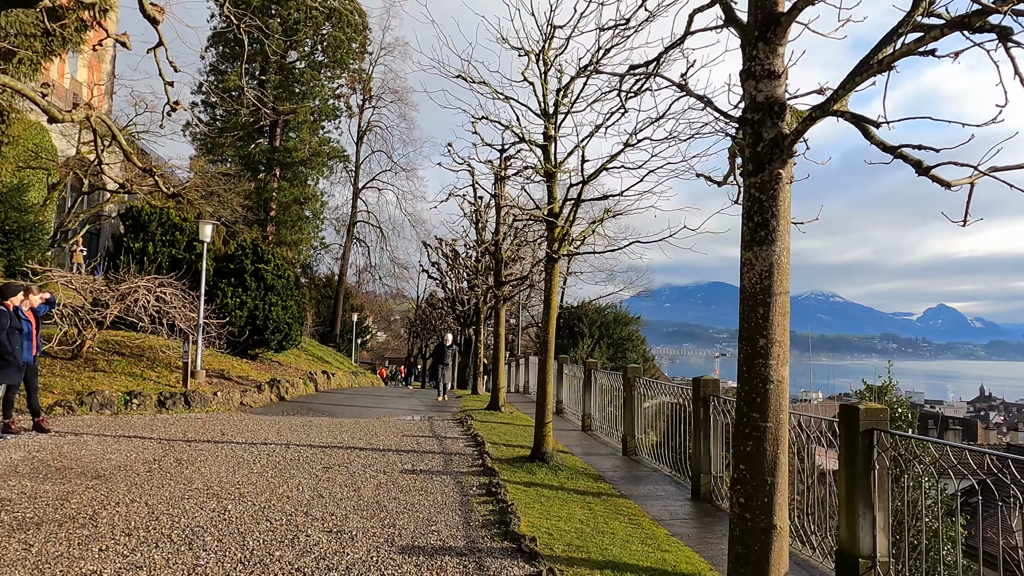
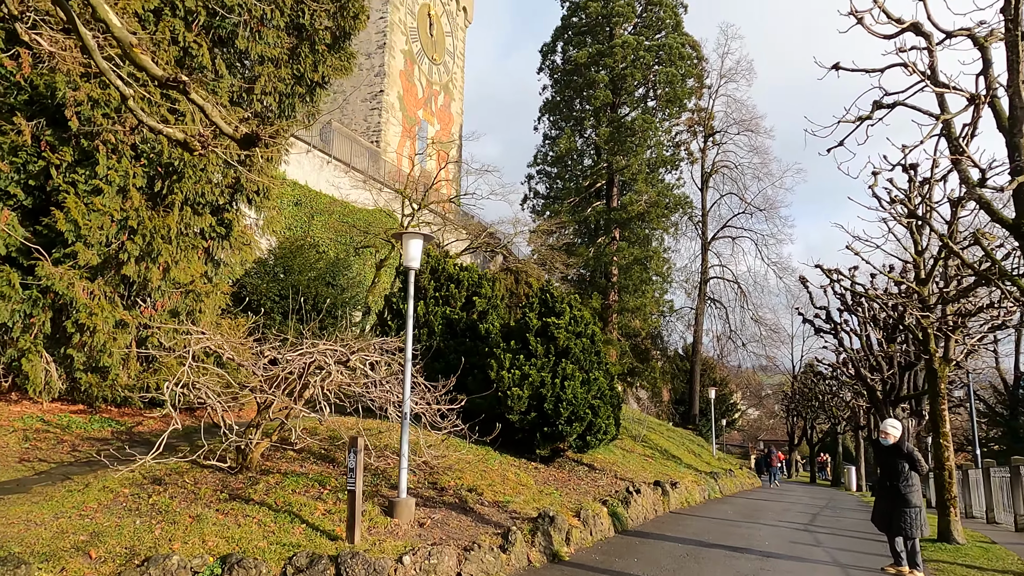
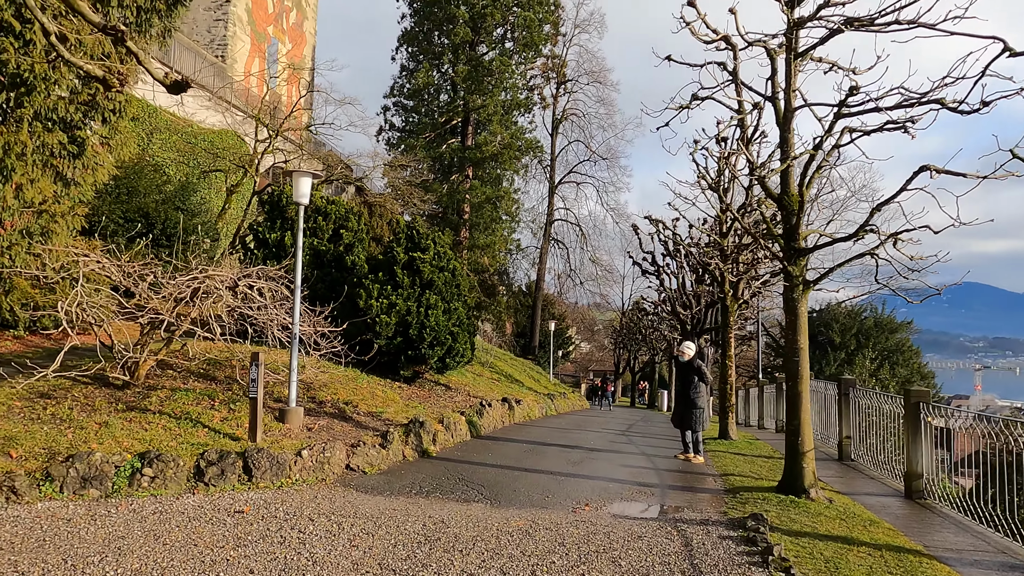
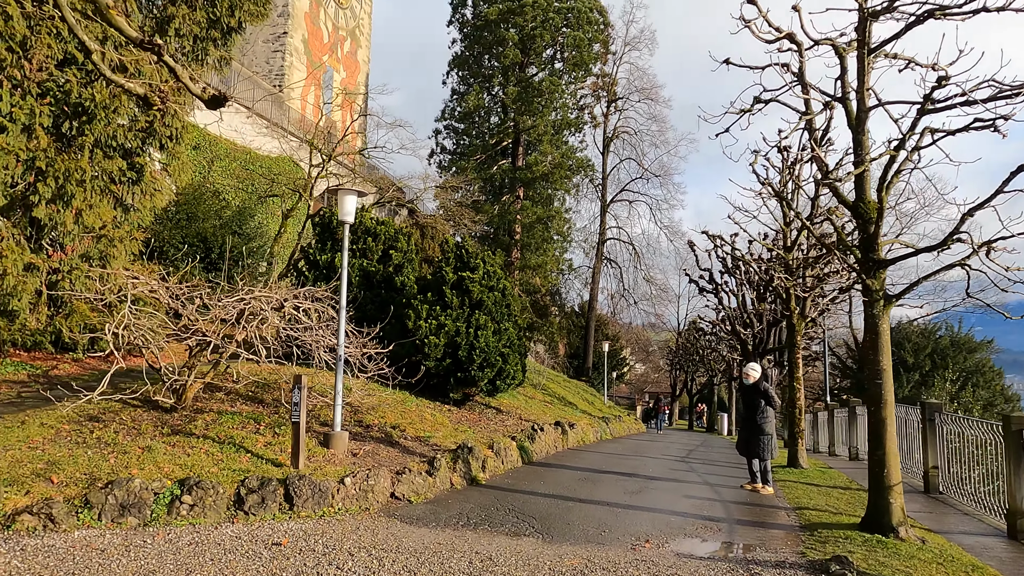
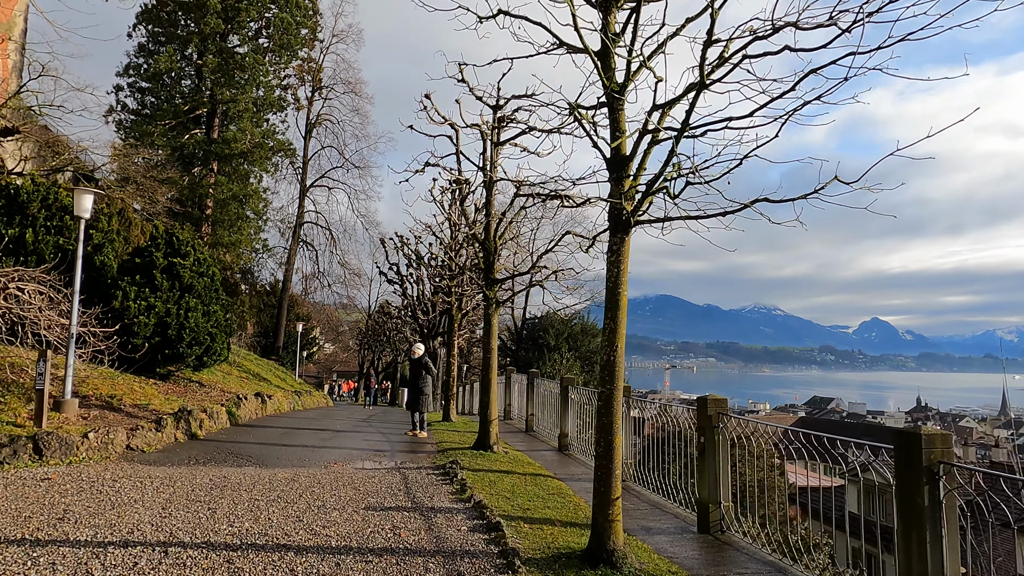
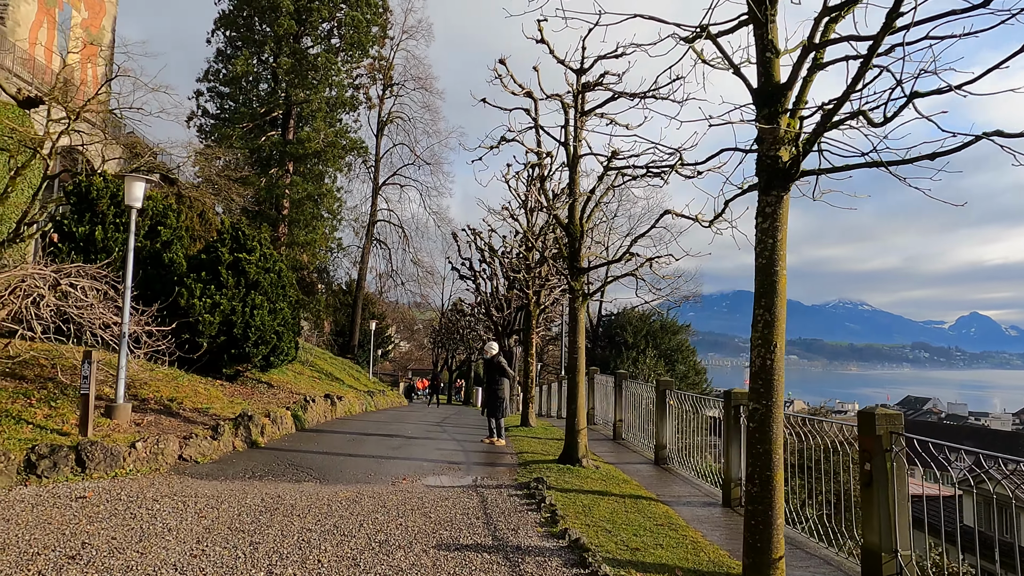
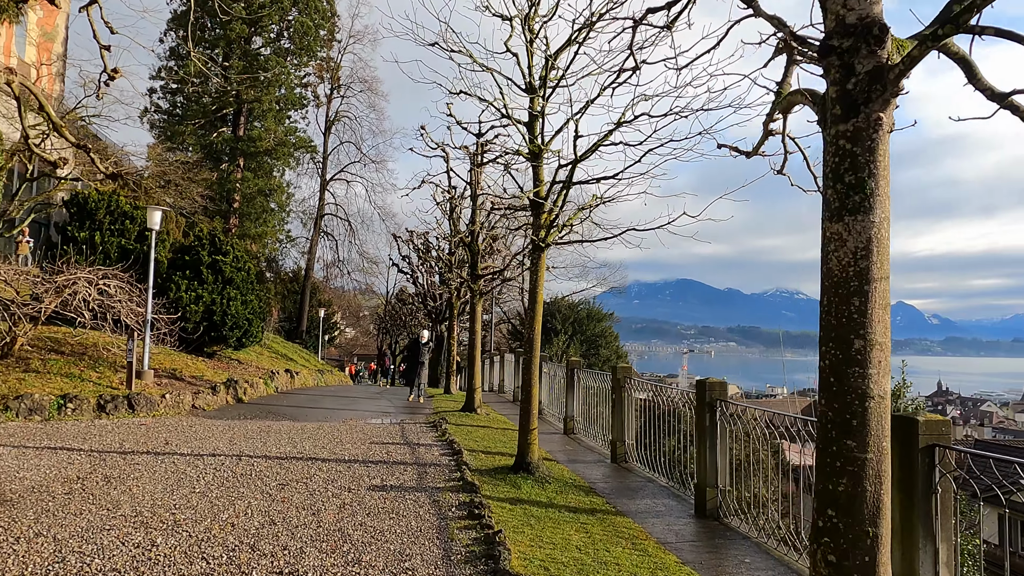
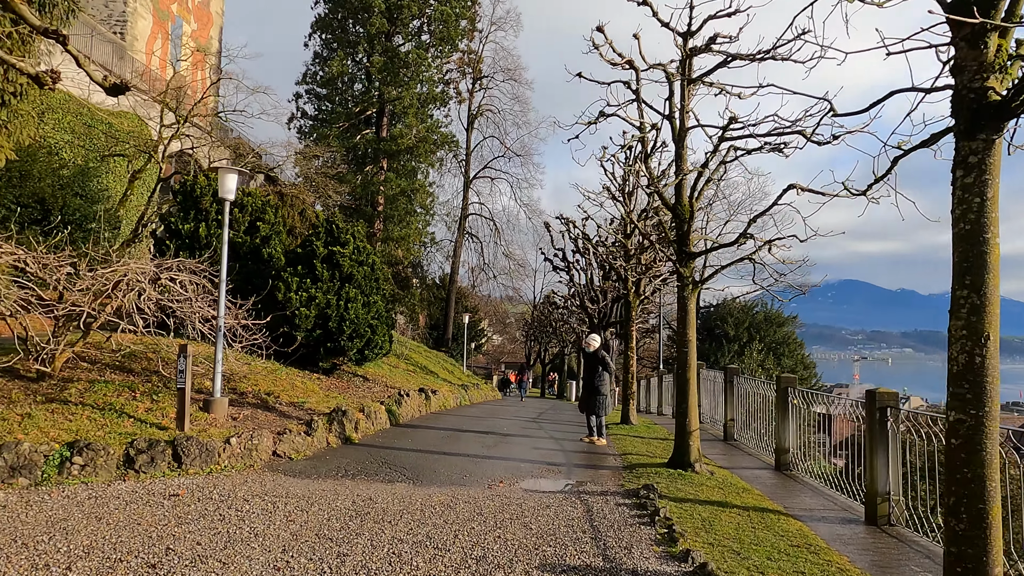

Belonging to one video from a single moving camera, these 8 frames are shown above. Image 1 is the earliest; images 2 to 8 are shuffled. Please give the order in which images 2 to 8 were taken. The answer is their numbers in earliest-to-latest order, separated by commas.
7, 5, 6, 8, 3, 4, 2
